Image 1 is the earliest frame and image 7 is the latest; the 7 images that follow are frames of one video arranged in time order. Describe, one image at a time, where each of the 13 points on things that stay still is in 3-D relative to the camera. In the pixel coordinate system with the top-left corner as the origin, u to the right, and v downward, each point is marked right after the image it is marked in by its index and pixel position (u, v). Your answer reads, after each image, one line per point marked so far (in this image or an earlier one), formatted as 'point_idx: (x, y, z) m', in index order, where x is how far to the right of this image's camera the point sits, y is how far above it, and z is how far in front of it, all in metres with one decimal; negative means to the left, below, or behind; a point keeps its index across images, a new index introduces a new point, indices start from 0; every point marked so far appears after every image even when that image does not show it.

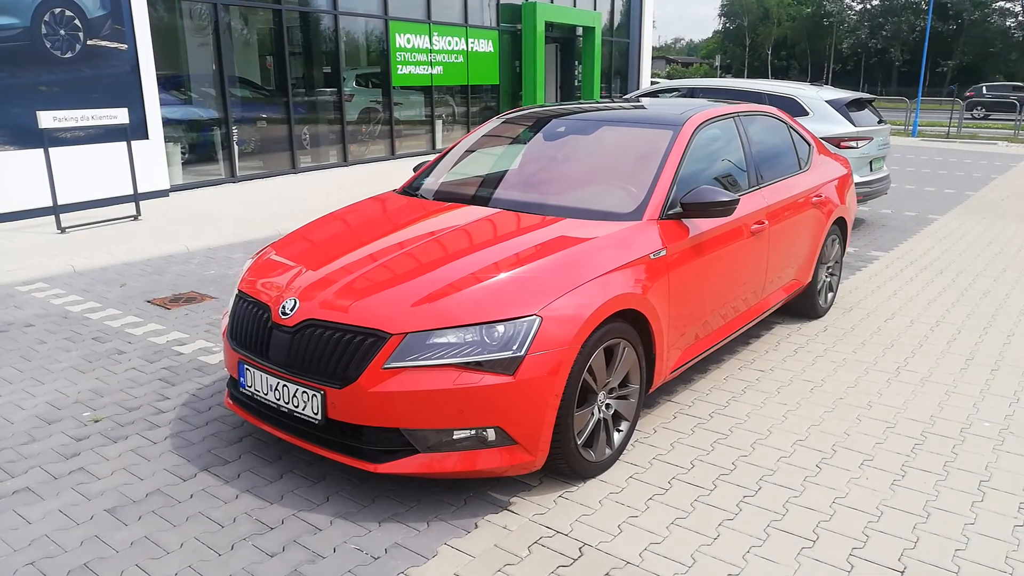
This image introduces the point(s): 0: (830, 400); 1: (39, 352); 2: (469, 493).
0: (+1.8, -0.6, +4.3) m
1: (-3.2, -0.4, +5.1) m
2: (-0.2, -0.9, +3.3) m
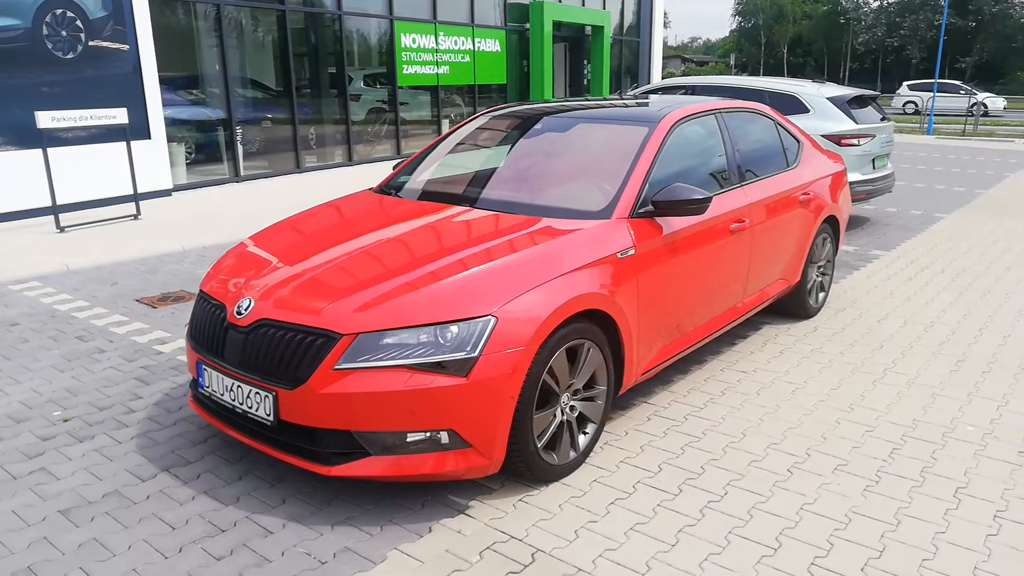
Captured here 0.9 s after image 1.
0: (+1.6, -0.6, +4.2) m
1: (-3.3, -0.4, +5.1) m
2: (-0.4, -0.9, +3.2) m
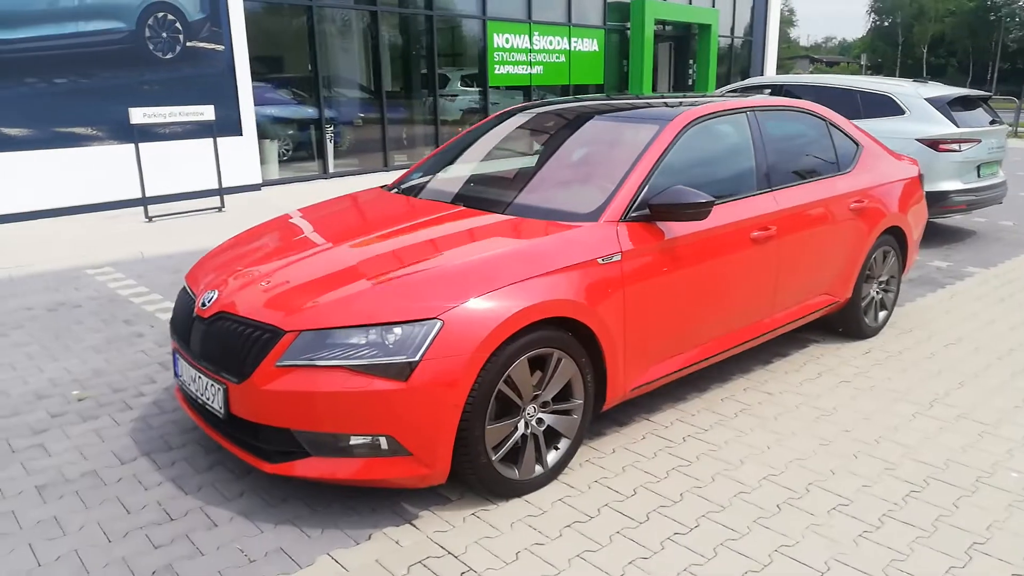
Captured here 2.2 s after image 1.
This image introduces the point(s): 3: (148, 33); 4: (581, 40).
0: (+1.6, -0.7, +3.8) m
1: (-3.1, -0.3, +5.4) m
2: (-0.5, -0.9, +3.1) m
3: (-4.7, +3.3, +10.0) m
4: (+1.6, +5.6, +17.2) m
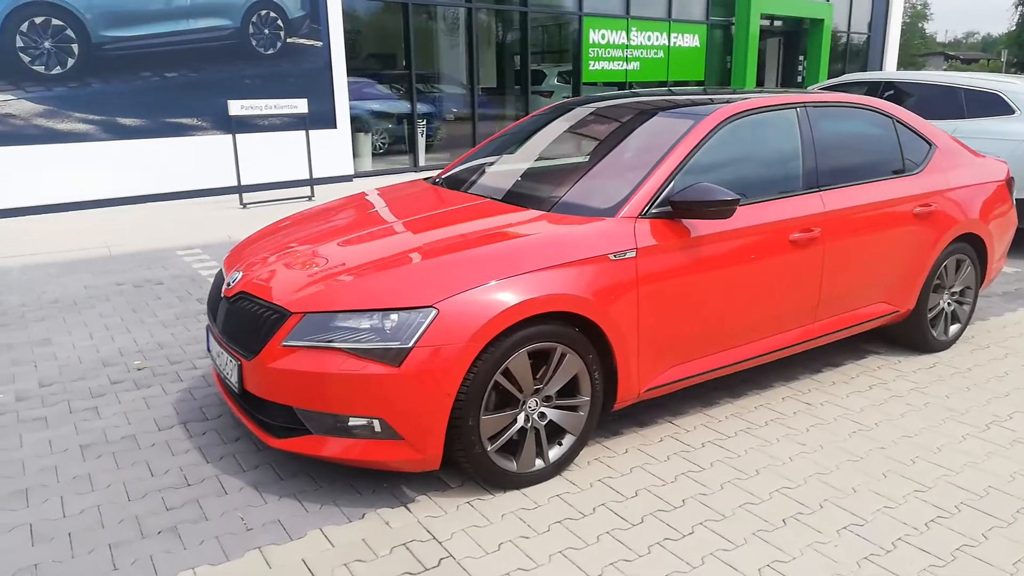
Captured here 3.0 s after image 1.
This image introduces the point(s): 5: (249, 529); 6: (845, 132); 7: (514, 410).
0: (+1.7, -0.8, +3.6) m
1: (-2.8, -0.1, +5.8) m
2: (-0.6, -0.8, +3.2) m
3: (-3.6, +3.6, +10.5) m
4: (+3.7, +5.6, +16.8) m
5: (-1.0, -0.9, +2.9) m
6: (+1.9, +0.9, +4.3) m
7: (0.0, -0.5, +3.1) m
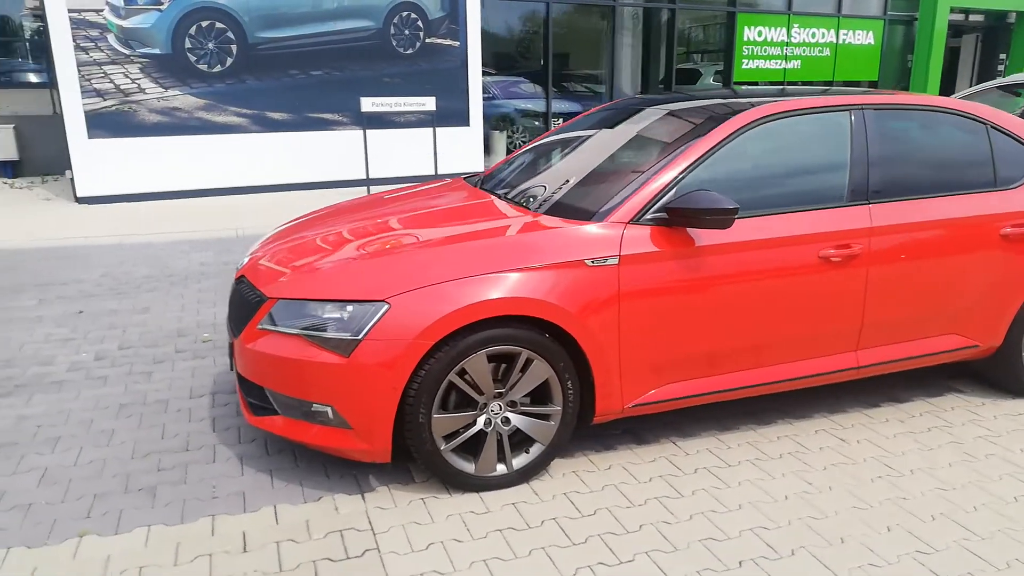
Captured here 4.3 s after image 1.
0: (+1.5, -0.9, +3.2) m
1: (-2.2, 0.0, +6.3) m
2: (-0.7, -0.8, +3.3) m
3: (-1.7, +3.7, +11.1) m
4: (+6.9, +5.2, +15.6) m
5: (-1.2, -0.9, +3.1) m
6: (+2.0, +0.8, +3.8) m
7: (-0.2, -0.5, +3.1) m
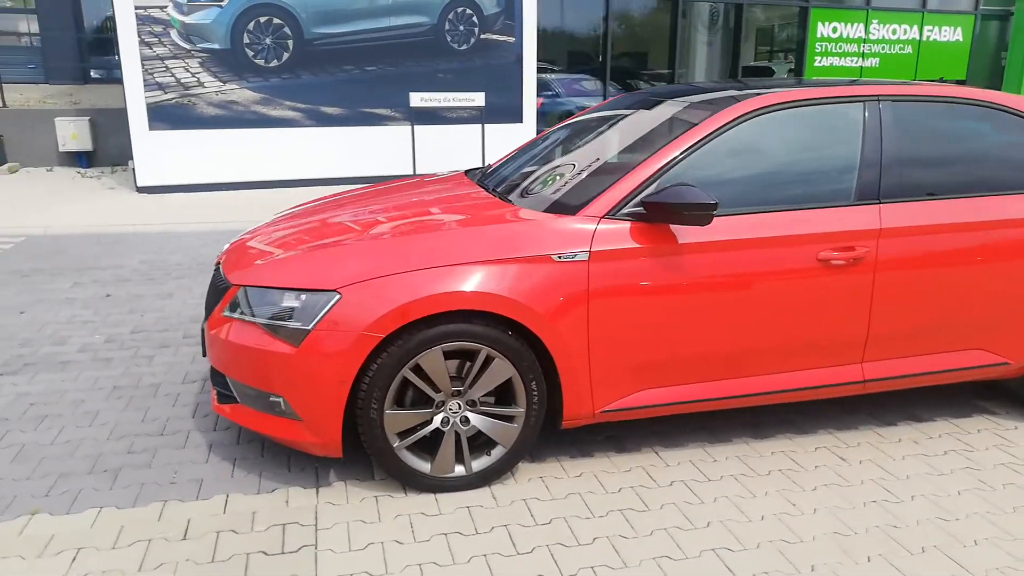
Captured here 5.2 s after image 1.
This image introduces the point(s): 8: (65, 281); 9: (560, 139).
0: (+1.4, -0.9, +2.9) m
1: (-2.0, +0.1, +6.4) m
2: (-0.8, -0.8, +3.3) m
3: (-0.9, +3.8, +11.1) m
4: (+8.2, +5.0, +14.7) m
5: (-1.4, -0.8, +3.1) m
6: (+2.0, +0.7, +3.5) m
7: (-0.3, -0.5, +3.0) m
8: (-3.6, +0.1, +6.1) m
9: (+0.3, +0.8, +4.2) m
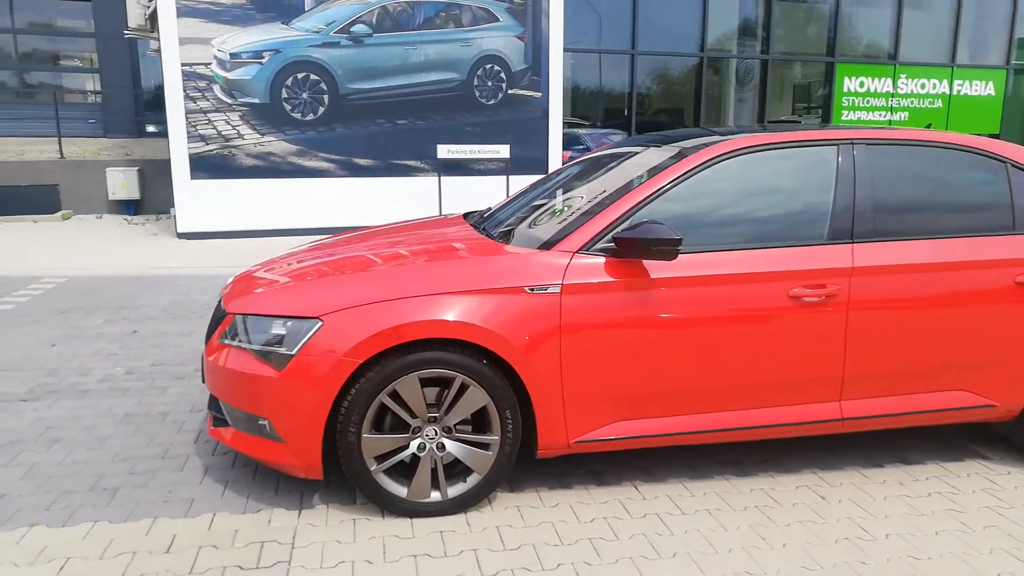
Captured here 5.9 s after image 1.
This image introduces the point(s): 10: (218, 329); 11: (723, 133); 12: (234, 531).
0: (+1.2, -1.0, +2.9) m
1: (-1.9, -0.2, +6.7) m
2: (-0.9, -0.9, +3.4) m
3: (-0.5, +3.1, +11.5) m
4: (+8.8, +4.0, +14.7) m
5: (-1.5, -0.9, +3.3) m
6: (+1.9, +0.5, +3.6) m
7: (-0.4, -0.6, +3.1) m
8: (-3.5, -0.3, +6.4) m
9: (+0.2, +0.6, +4.4) m
10: (-1.3, -0.2, +3.3) m
11: (+1.1, +0.7, +3.7) m
12: (-1.1, -1.0, +3.0) m
